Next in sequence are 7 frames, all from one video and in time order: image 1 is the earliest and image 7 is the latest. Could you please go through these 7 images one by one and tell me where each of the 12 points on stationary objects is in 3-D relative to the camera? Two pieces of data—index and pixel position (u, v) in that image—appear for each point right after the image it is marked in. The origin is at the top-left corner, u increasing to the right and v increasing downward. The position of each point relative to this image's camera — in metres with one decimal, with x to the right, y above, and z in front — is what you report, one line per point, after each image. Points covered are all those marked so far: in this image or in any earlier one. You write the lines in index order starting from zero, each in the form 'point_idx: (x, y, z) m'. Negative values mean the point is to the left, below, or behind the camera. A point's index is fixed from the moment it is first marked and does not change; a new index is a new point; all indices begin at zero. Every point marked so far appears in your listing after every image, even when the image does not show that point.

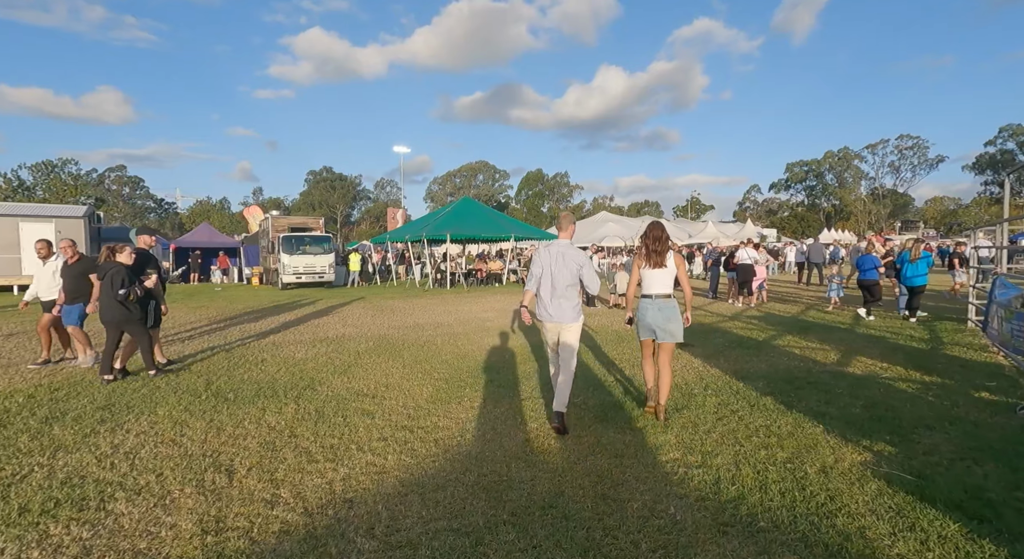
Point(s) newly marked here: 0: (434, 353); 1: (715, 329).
0: (-1.2, -1.1, +7.4) m
1: (+3.9, -1.0, +9.6) m
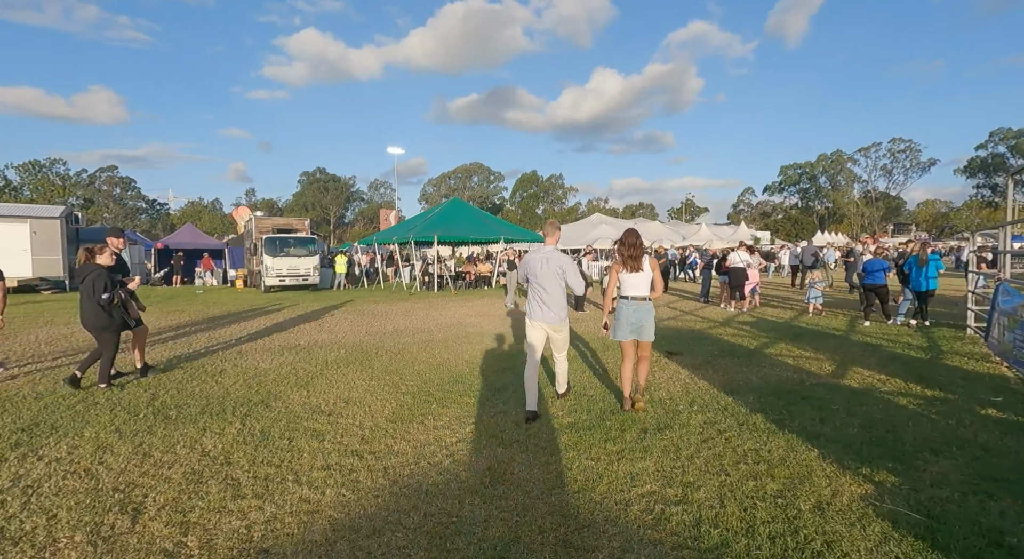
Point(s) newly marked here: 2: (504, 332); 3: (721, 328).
0: (-1.5, -1.2, +7.0) m
1: (+3.6, -1.0, +9.2) m
2: (-0.2, -1.0, +9.8) m
3: (+4.2, -1.0, +10.1) m
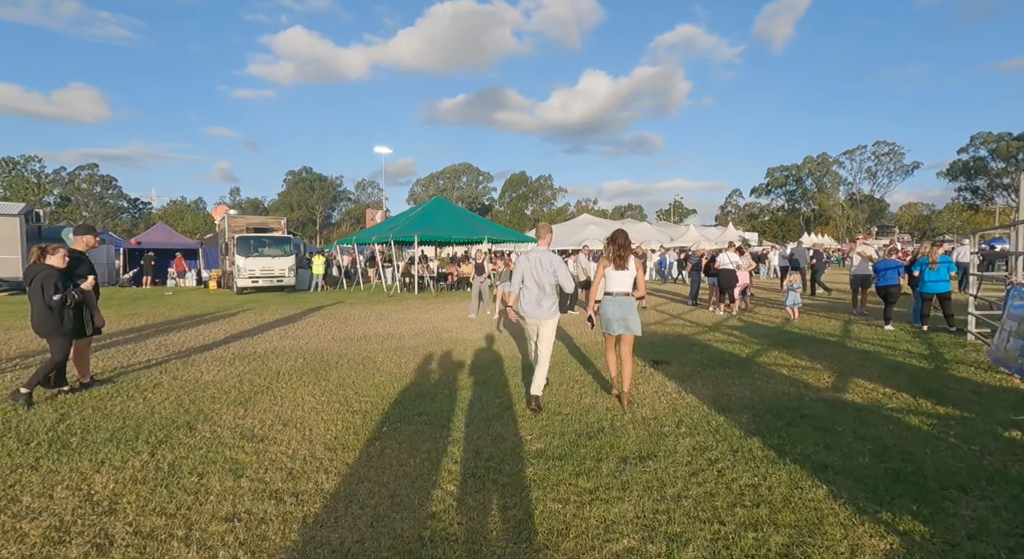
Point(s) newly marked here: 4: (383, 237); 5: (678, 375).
0: (-1.8, -1.2, +6.3) m
1: (+3.1, -1.1, +8.7) m
2: (-0.6, -1.1, +9.2) m
3: (+3.8, -1.0, +9.6) m
4: (-5.1, +1.6, +19.7) m
5: (+2.1, -1.2, +6.3) m
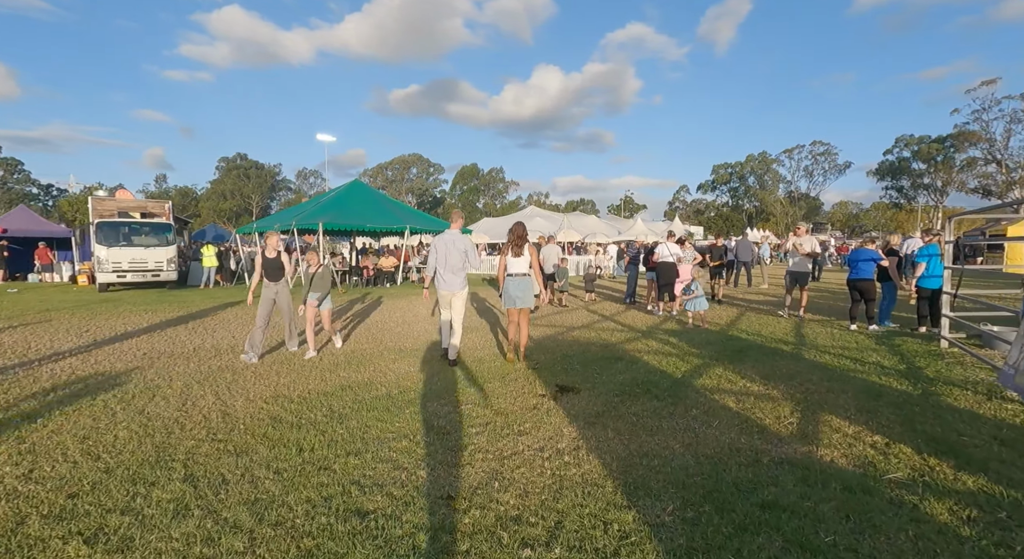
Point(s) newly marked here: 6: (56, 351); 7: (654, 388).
0: (-3.2, -1.2, +4.1) m
1: (+1.5, -1.0, +6.9) m
2: (-2.3, -1.0, +7.1) m
3: (+2.0, -1.0, +7.8) m
4: (-7.8, +1.8, +17.1) m
5: (+0.7, -1.2, +4.4) m
6: (-6.4, -1.0, +7.0) m
7: (+1.5, -1.1, +5.1) m
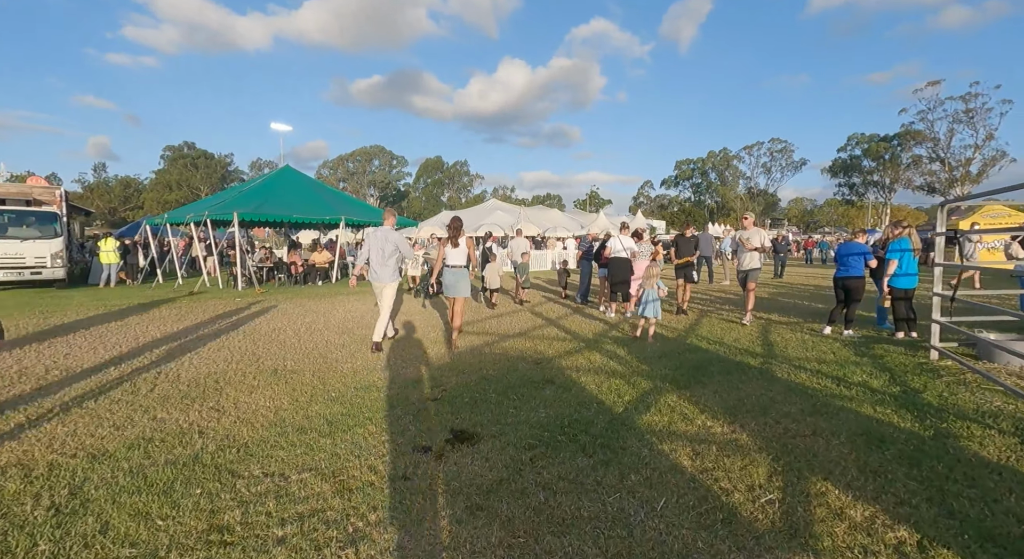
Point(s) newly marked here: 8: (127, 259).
0: (-4.1, -1.2, +2.4) m
1: (+0.4, -1.0, +5.5) m
2: (-3.3, -1.0, +5.4) m
3: (+0.9, -1.0, +6.5) m
4: (-9.5, +1.9, +15.1) m
5: (-0.2, -1.2, +3.0) m
6: (-7.4, -1.0, +5.1) m
7: (+0.5, -1.1, +3.8) m
8: (-12.5, +0.7, +16.2) m
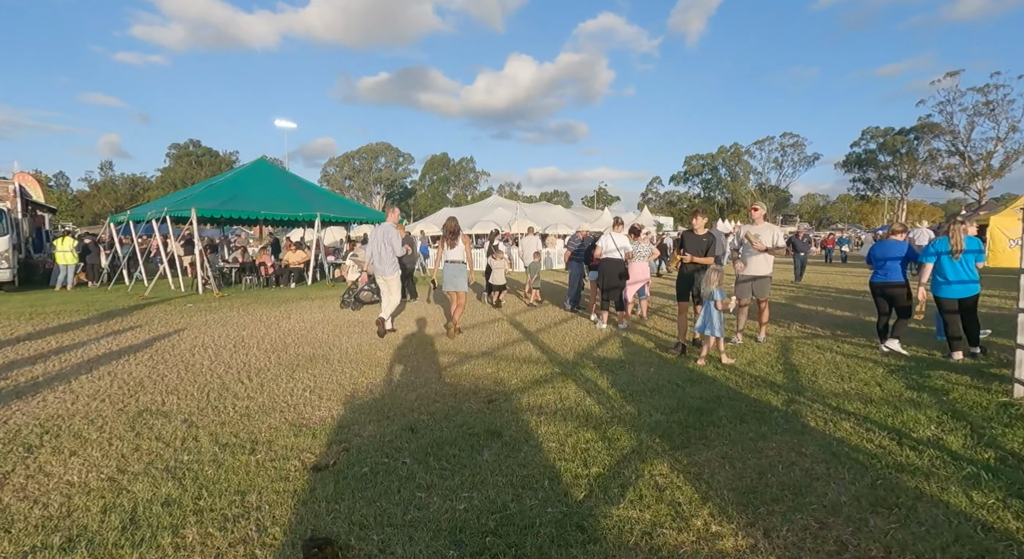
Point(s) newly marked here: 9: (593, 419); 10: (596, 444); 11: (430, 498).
0: (-4.6, -1.4, +1.1) m
1: (-0.1, -1.1, +4.1) m
2: (-3.8, -1.2, +4.1) m
3: (+0.5, -1.1, +5.0) m
4: (-9.8, +1.8, +13.8) m
5: (-0.8, -1.3, +1.6) m
6: (-7.9, -1.1, +3.8) m
7: (0.0, -1.3, +2.4) m
8: (-12.8, +0.6, +15.1) m
9: (+0.7, -1.1, +4.1) m
10: (+0.6, -1.2, +3.6) m
11: (-0.5, -1.2, +2.8) m
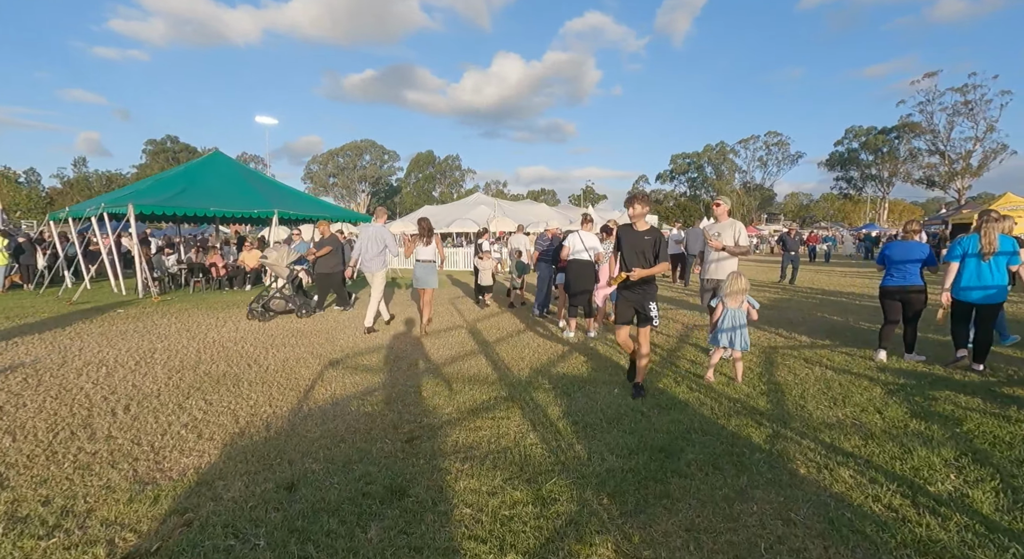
0: (-5.1, -1.4, +0.1) m
1: (-0.6, -1.2, +3.3) m
2: (-4.4, -1.2, +3.1) m
3: (-0.1, -1.1, +4.2) m
4: (-10.6, +1.7, +12.7) m
5: (-1.3, -1.4, +0.7) m
6: (-8.5, -1.2, +2.8) m
7: (-0.5, -1.3, +1.5) m
8: (-13.6, +0.5, +13.9) m
9: (+0.1, -1.2, +3.2) m
10: (+0.1, -1.2, +2.7) m
11: (-1.0, -1.3, +1.9) m
